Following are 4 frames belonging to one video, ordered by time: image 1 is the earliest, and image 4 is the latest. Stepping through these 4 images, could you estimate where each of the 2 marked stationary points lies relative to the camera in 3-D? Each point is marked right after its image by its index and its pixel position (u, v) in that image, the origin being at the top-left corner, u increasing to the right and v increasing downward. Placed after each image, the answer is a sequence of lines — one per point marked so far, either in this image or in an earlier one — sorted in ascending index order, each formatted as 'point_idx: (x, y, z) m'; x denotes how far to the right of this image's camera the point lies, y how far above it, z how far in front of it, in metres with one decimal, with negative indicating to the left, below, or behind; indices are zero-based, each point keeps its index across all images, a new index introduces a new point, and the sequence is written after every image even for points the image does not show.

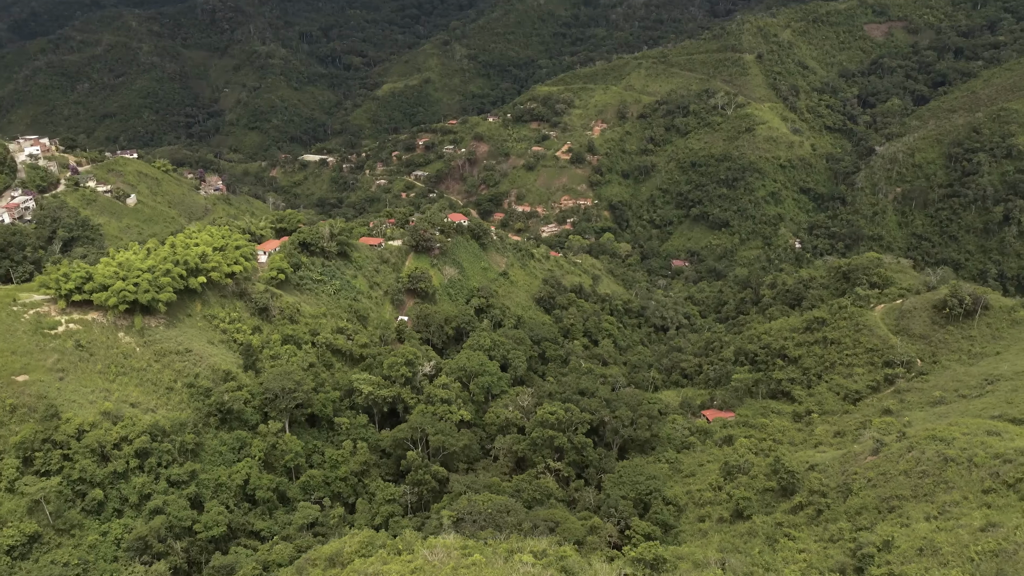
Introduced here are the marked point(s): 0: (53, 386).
0: (-17.0, -3.5, +18.5) m
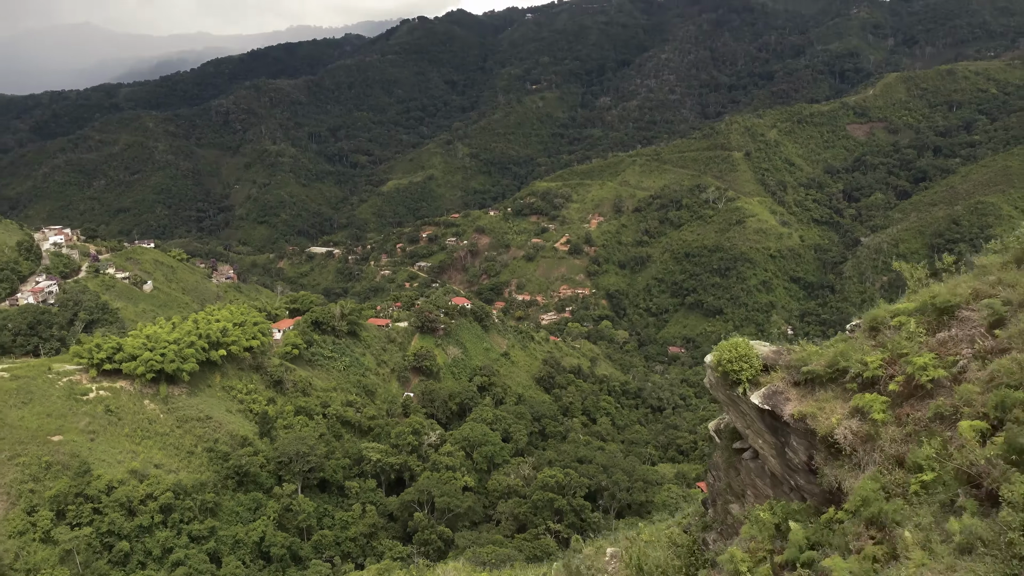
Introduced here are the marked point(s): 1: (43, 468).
0: (-16.9, -6.2, +19.8) m
1: (-17.1, -6.6, +18.2) m
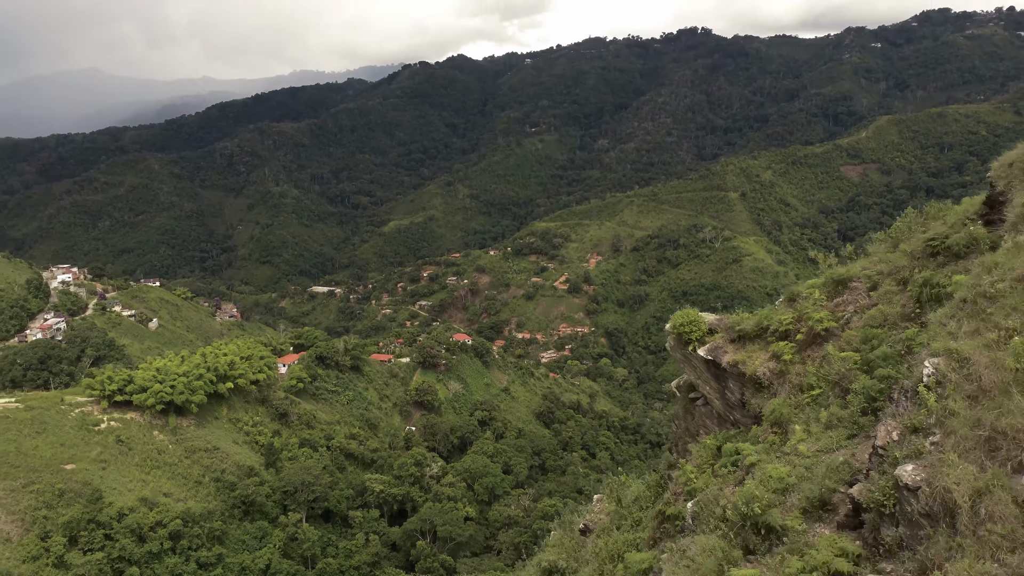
0: (-16.9, -7.6, +20.3) m
1: (-17.1, -7.8, +18.7) m
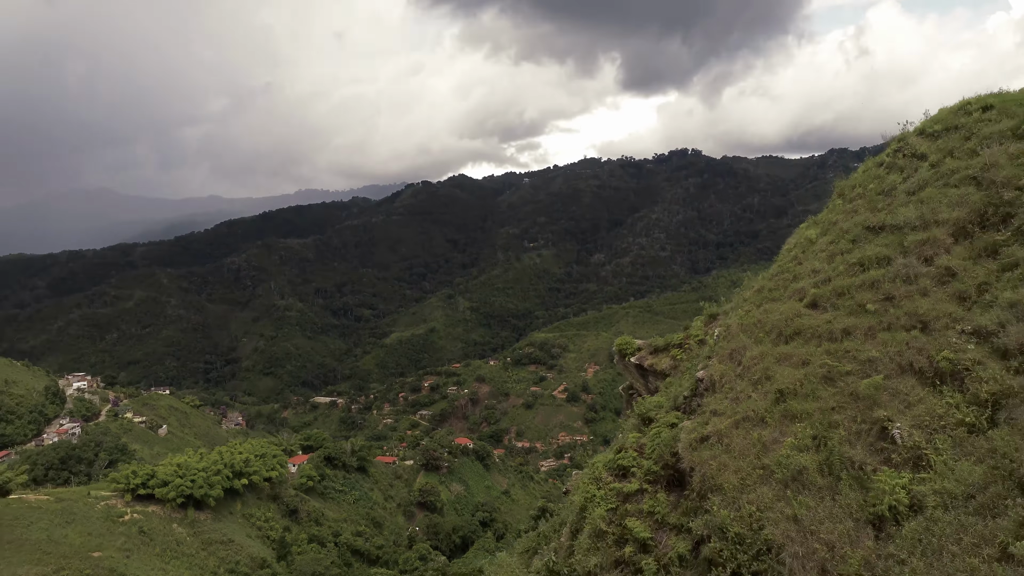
0: (-16.7, -11.7, +21.4) m
1: (-16.9, -11.6, +19.8) m
